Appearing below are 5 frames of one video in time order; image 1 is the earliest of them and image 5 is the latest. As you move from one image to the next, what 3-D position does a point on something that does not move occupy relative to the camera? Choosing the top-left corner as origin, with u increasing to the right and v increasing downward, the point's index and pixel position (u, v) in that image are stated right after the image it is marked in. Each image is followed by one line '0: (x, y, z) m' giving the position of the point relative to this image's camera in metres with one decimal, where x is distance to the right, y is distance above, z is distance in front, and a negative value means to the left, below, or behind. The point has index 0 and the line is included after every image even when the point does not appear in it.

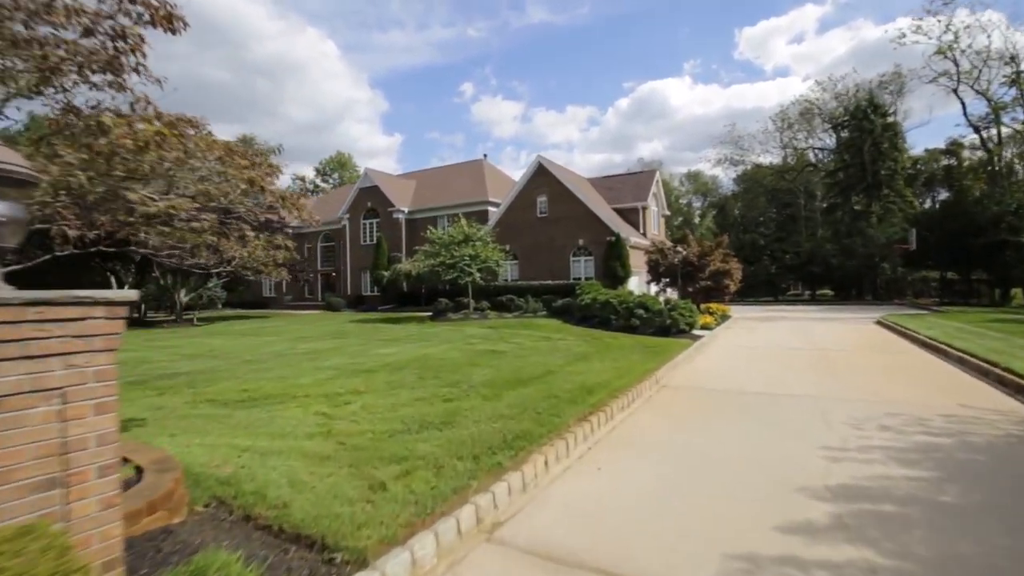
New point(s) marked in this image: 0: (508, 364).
0: (0.0, -1.4, +9.1) m
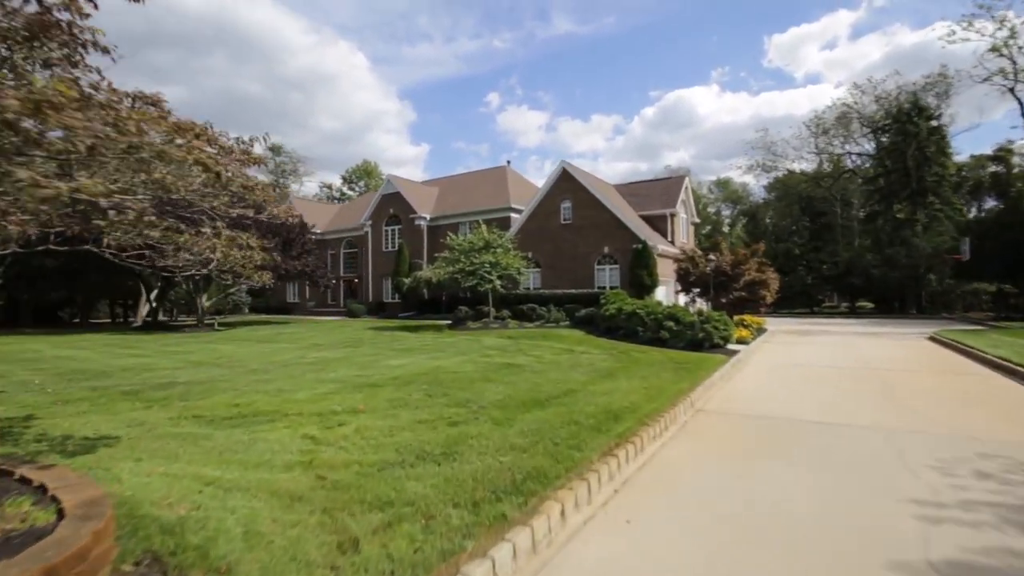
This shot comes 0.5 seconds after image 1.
0: (+0.3, -1.5, +8.3) m
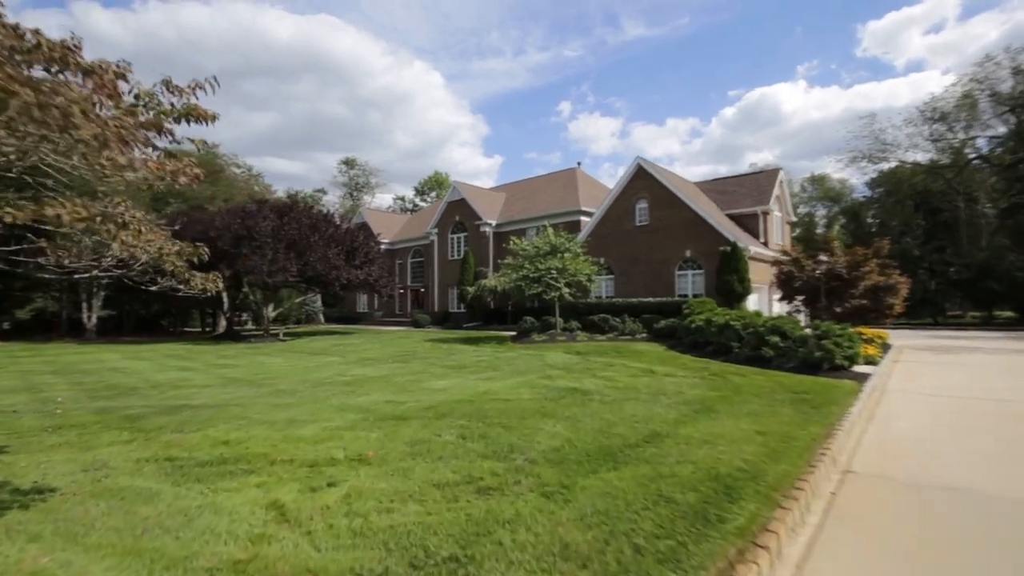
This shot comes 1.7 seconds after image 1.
0: (+1.1, -1.6, +6.4) m
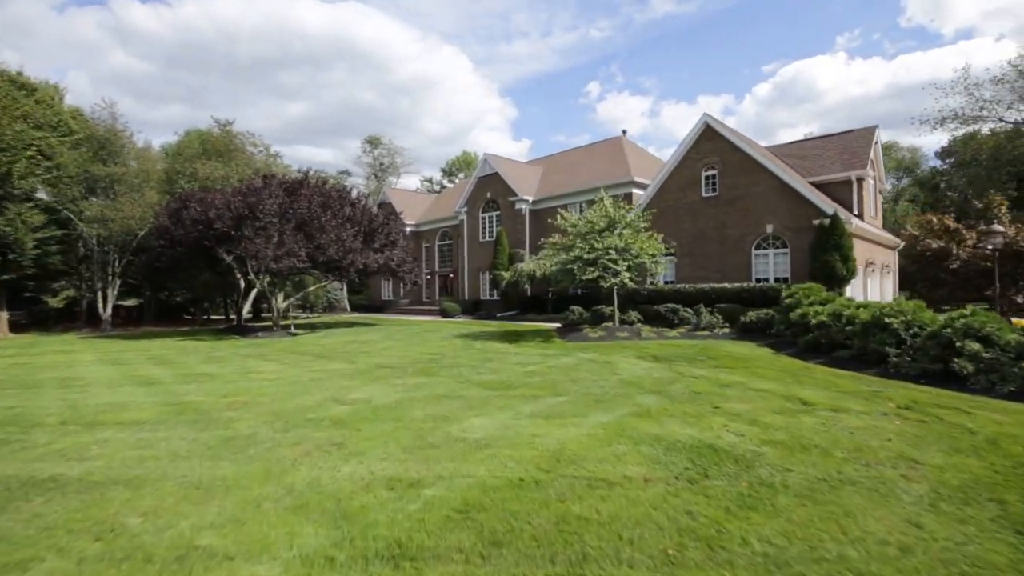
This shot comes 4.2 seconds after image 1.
0: (+1.8, -1.5, +2.9) m
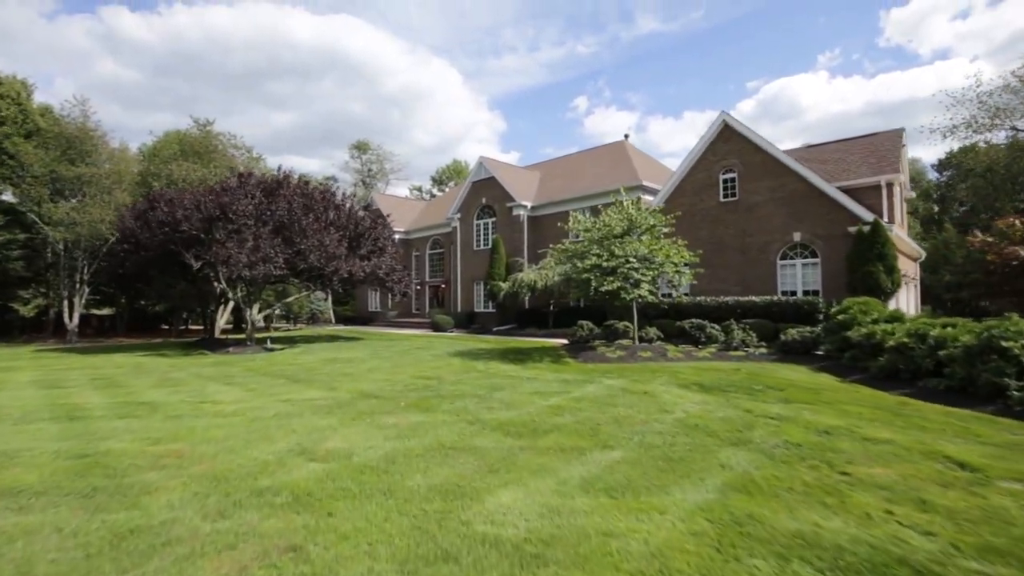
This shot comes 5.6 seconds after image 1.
0: (+2.2, -1.6, +1.0) m
